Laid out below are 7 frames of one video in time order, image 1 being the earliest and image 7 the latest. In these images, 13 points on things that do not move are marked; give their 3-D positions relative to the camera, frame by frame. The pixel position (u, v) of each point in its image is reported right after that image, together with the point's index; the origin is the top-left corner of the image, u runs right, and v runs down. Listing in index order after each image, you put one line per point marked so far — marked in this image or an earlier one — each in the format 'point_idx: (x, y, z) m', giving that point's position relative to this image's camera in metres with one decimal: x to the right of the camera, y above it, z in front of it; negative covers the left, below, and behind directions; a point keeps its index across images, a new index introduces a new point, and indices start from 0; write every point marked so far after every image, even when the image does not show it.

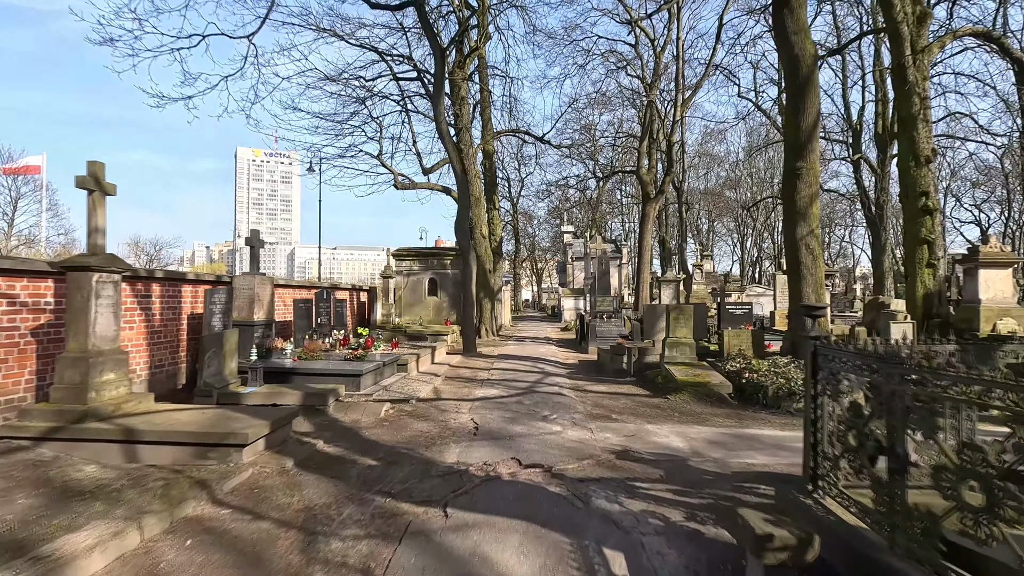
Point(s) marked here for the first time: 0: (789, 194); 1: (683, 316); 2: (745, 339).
0: (+5.7, +2.0, +11.0) m
1: (+3.6, -0.6, +11.1) m
2: (+5.0, -1.1, +11.4) m
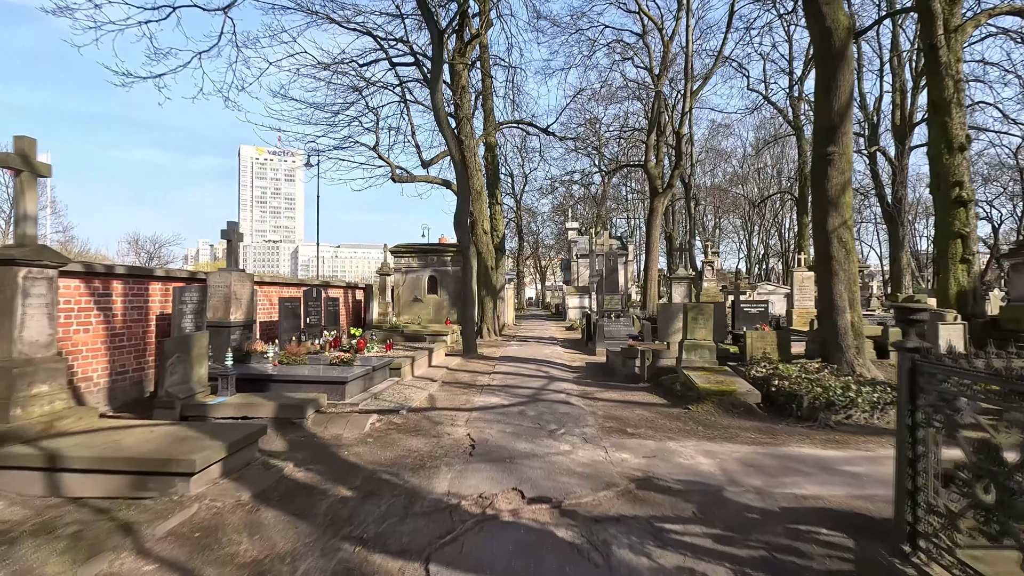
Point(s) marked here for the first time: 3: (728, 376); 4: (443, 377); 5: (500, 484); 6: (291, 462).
0: (+5.8, +2.0, +10.0) m
1: (+3.6, -0.5, +10.2) m
2: (+5.0, -1.0, +10.4) m
3: (+3.6, -1.5, +9.0) m
4: (-1.5, -2.0, +11.8) m
5: (-0.1, -1.8, +5.0) m
6: (-2.4, -1.9, +5.8) m
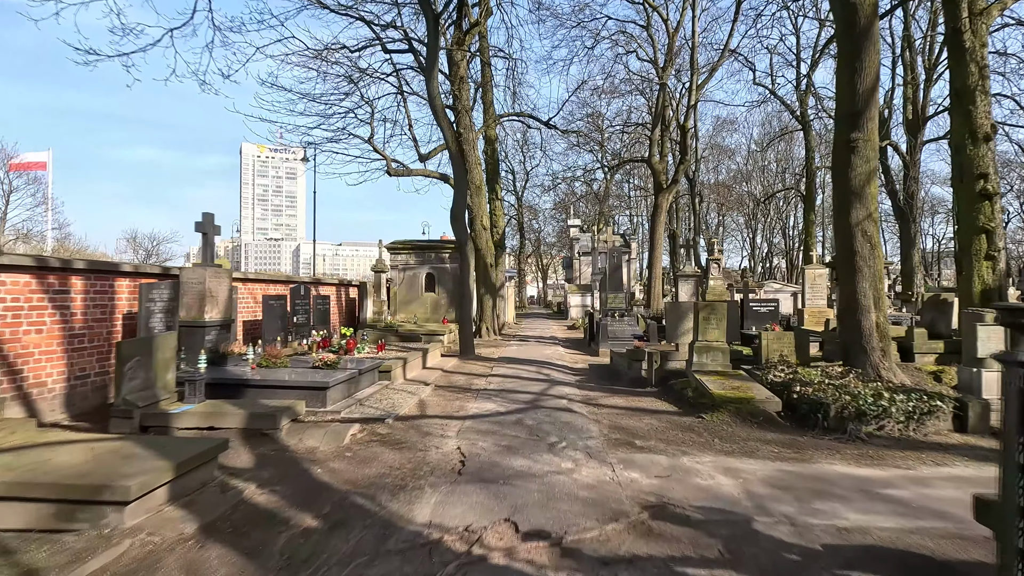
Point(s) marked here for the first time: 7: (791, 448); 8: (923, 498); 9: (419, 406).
0: (+5.7, +2.0, +9.3) m
1: (+3.6, -0.5, +9.4) m
2: (+5.0, -1.0, +9.7) m
3: (+3.6, -1.4, +8.3) m
4: (-1.6, -1.9, +11.1) m
5: (-0.2, -1.8, +4.3) m
6: (-2.5, -1.8, +5.1) m
7: (+3.3, -1.9, +6.2) m
8: (+3.7, -1.9, +4.7) m
9: (-1.5, -1.9, +8.5) m
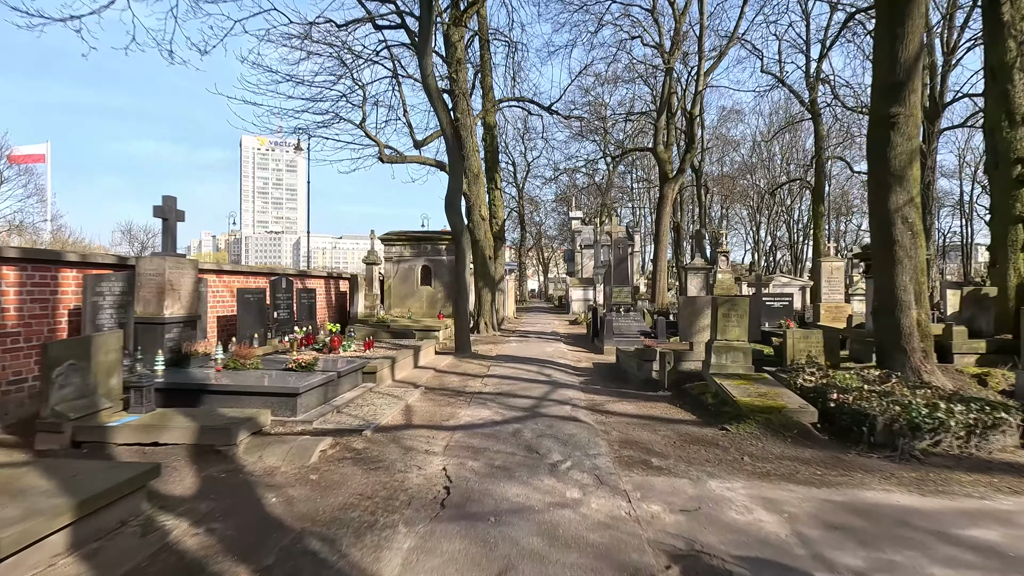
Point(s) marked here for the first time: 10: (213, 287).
0: (+5.7, +2.2, +8.3) m
1: (+3.6, -0.4, +8.5) m
2: (+4.9, -0.9, +8.7) m
3: (+3.6, -1.4, +7.3) m
4: (-1.6, -1.8, +10.2) m
5: (-0.2, -1.7, +3.3) m
6: (-2.5, -1.8, +4.2) m
7: (+3.2, -1.8, +5.3) m
8: (+3.6, -1.8, +3.8) m
9: (-1.5, -1.8, +7.6) m
10: (-5.7, 0.0, +10.1) m
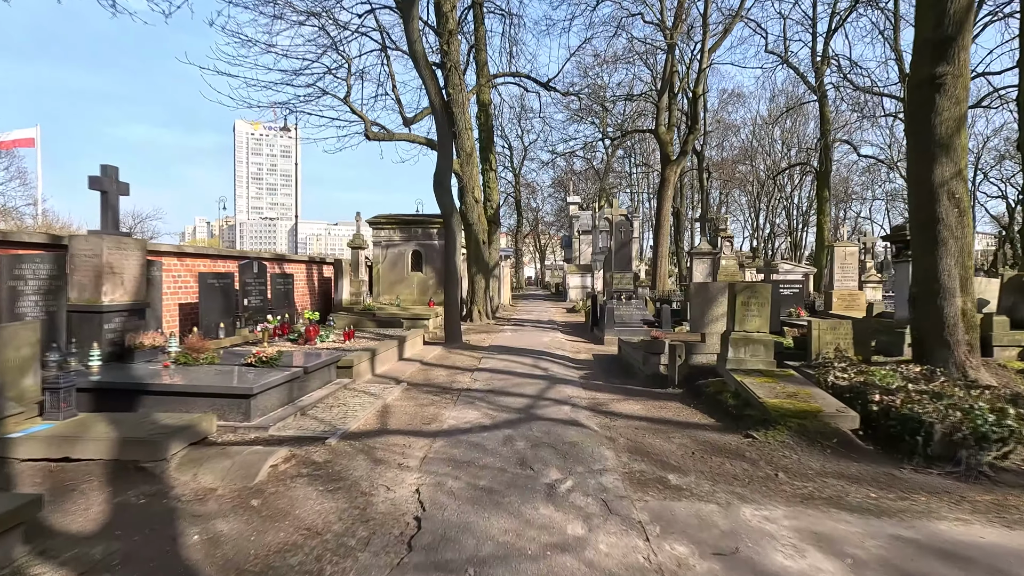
0: (+5.6, +2.4, +7.3) m
1: (+3.5, -0.2, +7.5) m
2: (+4.8, -0.7, +7.8) m
3: (+3.5, -1.2, +6.4) m
4: (-1.7, -1.5, +9.2) m
5: (-0.3, -1.6, +2.4) m
6: (-2.6, -1.7, +3.2) m
7: (+3.1, -1.7, +4.4) m
8: (+3.5, -1.7, +2.9) m
9: (-1.6, -1.6, +6.6) m
10: (-5.8, +0.3, +9.1) m
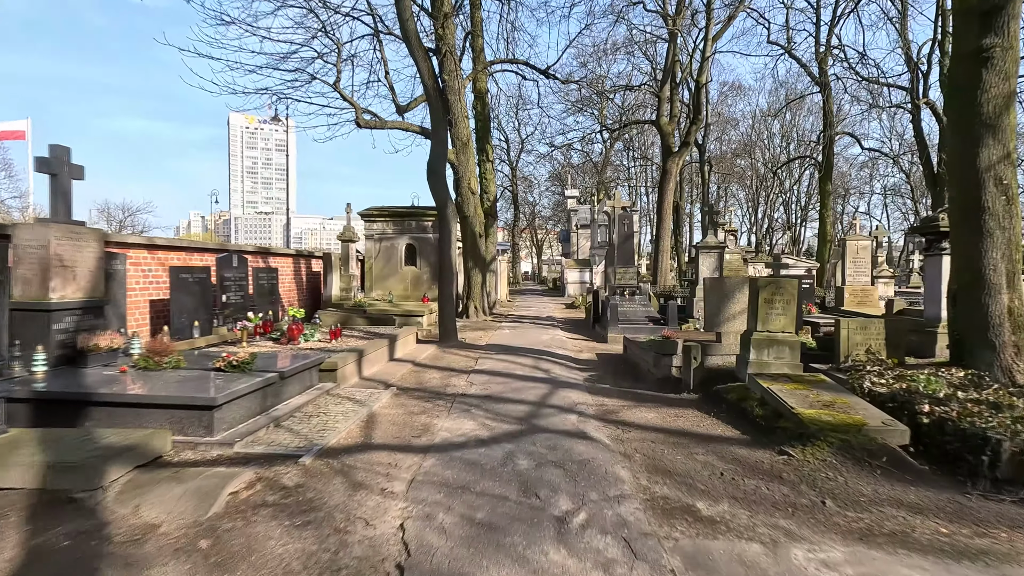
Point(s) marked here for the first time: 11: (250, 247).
0: (+5.6, +2.4, +6.6) m
1: (+3.5, -0.1, +6.8) m
2: (+4.8, -0.6, +7.1) m
3: (+3.5, -1.1, +5.7) m
4: (-1.7, -1.4, +8.5) m
5: (-0.3, -1.6, +1.7) m
6: (-2.6, -1.6, +2.5) m
7: (+3.1, -1.6, +3.7) m
8: (+3.6, -1.7, +2.2) m
9: (-1.6, -1.5, +5.9) m
10: (-5.8, +0.4, +8.3) m
11: (-5.7, +0.9, +11.6) m
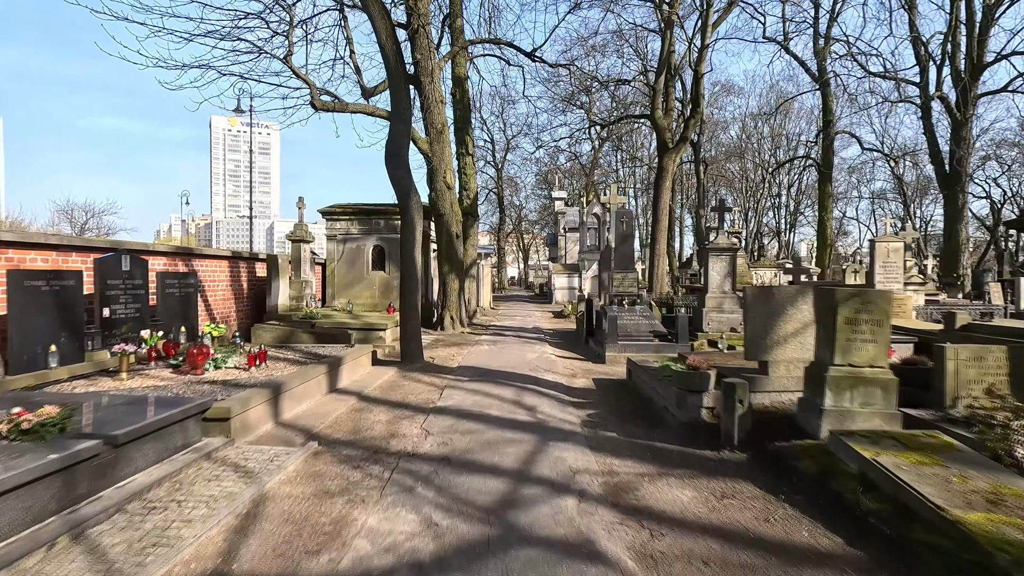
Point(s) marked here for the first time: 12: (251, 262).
0: (+5.3, +2.3, +4.6) m
1: (+3.2, -0.2, +4.7) m
2: (+4.5, -0.8, +5.0) m
3: (+3.2, -1.2, +3.6) m
4: (-2.1, -1.6, +6.2) m
5: (-0.4, -1.7, -0.5) m
6: (-2.8, -1.7, +0.2) m
7: (+2.9, -1.7, +1.6) m
8: (+3.4, -1.8, +0.1) m
9: (-1.9, -1.6, +3.7) m
10: (-6.1, +0.2, +6.0) m
11: (-6.1, +0.7, +9.3) m
12: (-6.1, +0.6, +12.5) m
